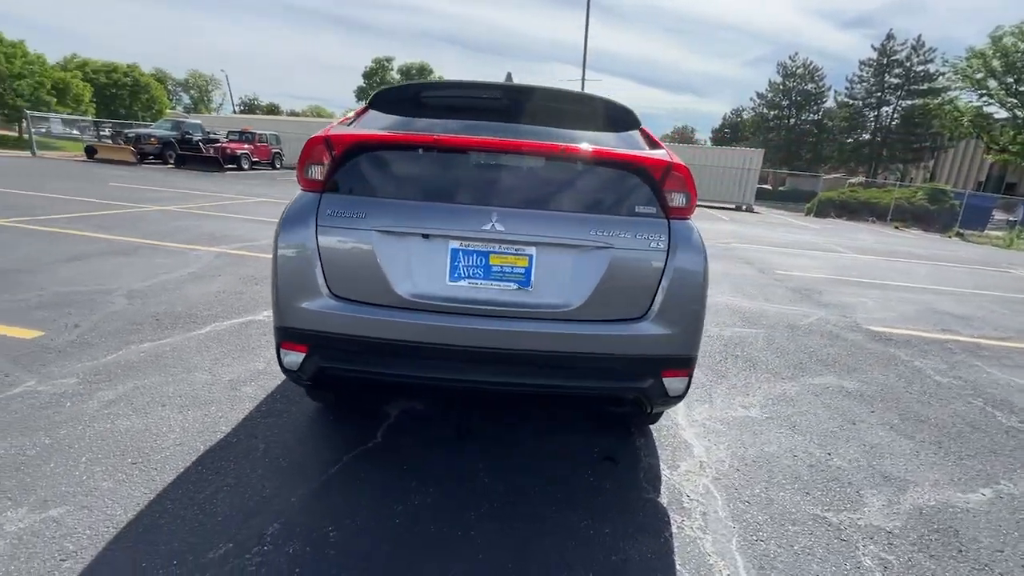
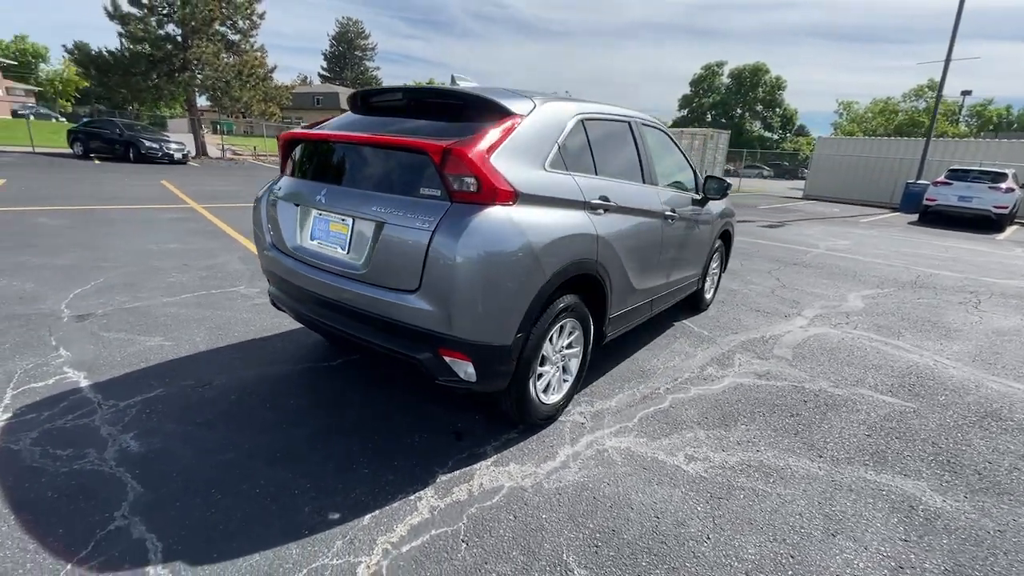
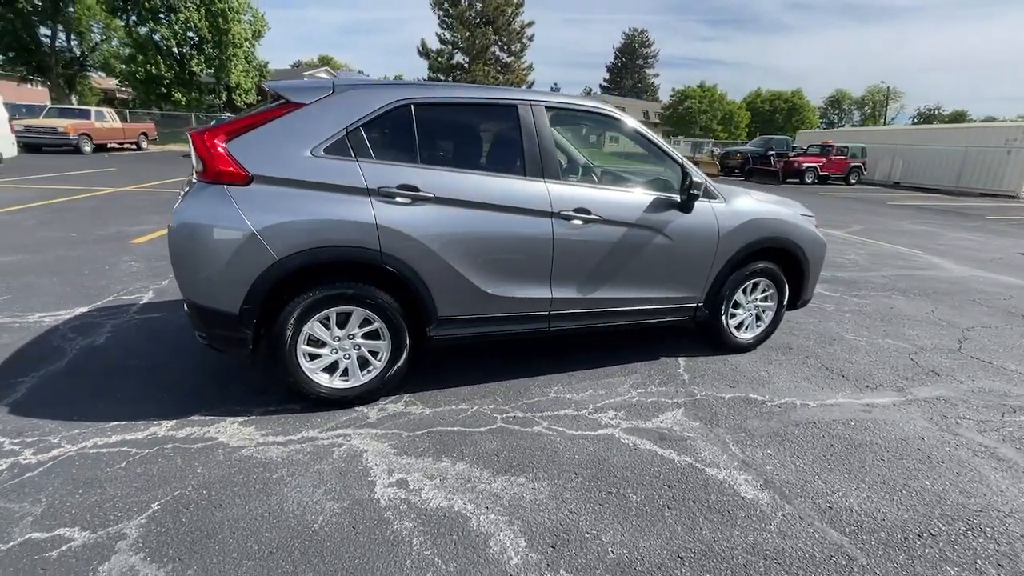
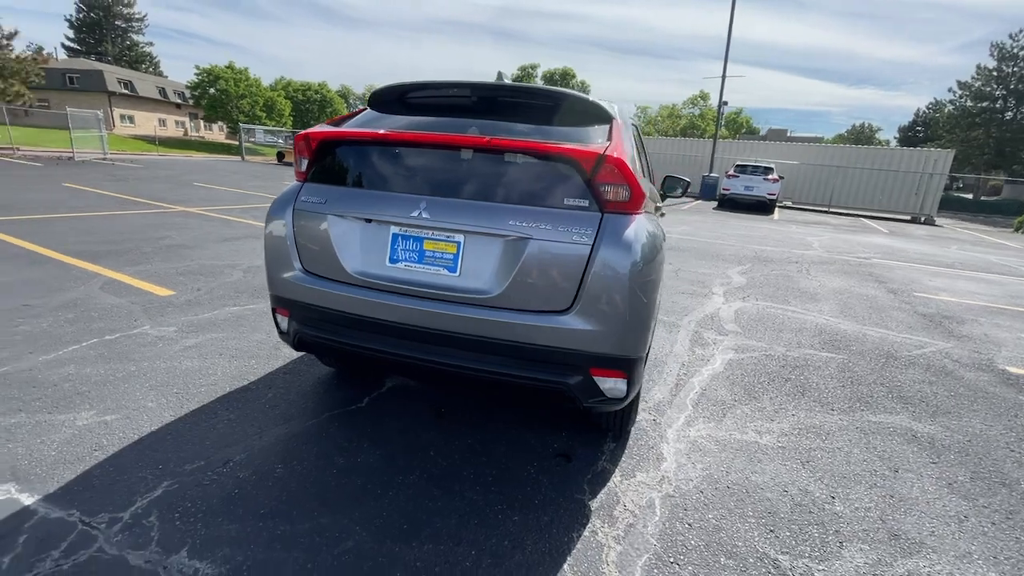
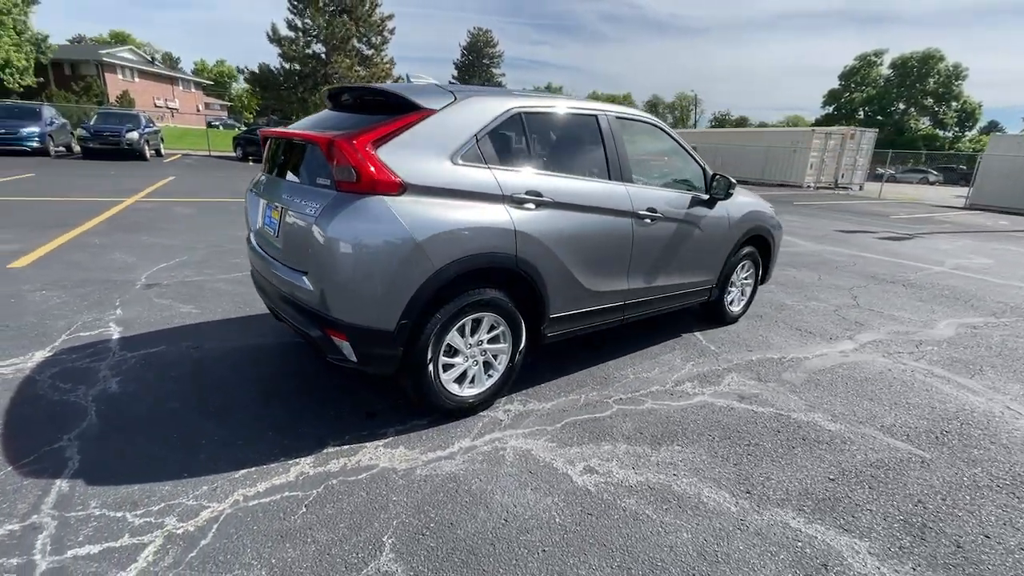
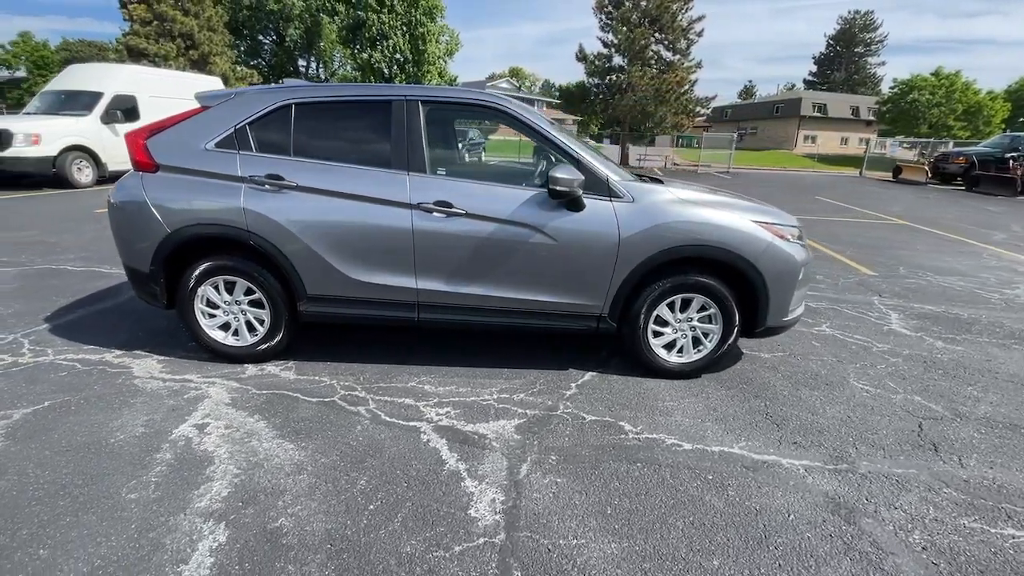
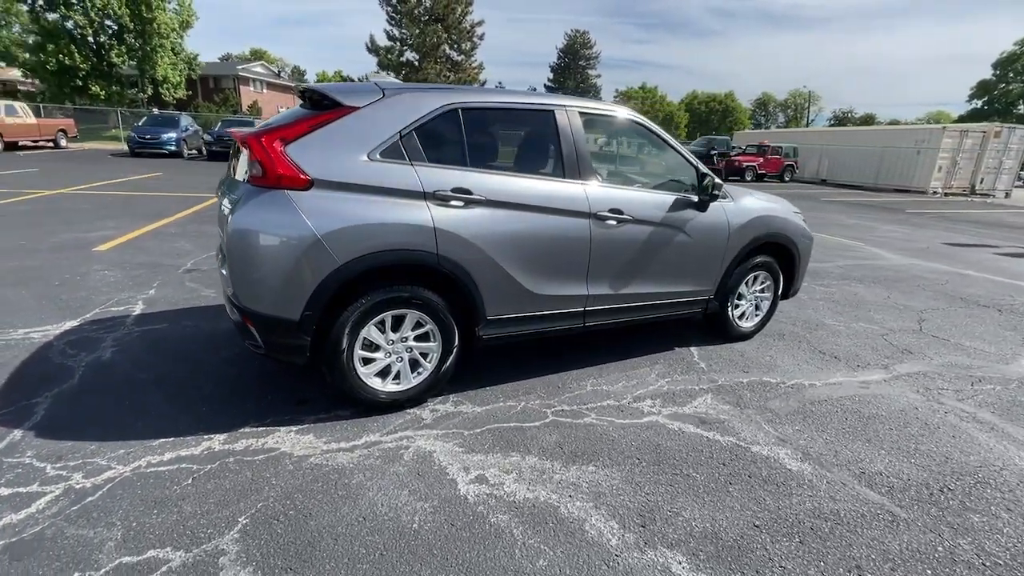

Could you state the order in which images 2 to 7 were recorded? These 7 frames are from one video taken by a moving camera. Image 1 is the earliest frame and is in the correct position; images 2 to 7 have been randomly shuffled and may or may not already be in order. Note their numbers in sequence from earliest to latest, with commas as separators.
4, 2, 5, 7, 3, 6
